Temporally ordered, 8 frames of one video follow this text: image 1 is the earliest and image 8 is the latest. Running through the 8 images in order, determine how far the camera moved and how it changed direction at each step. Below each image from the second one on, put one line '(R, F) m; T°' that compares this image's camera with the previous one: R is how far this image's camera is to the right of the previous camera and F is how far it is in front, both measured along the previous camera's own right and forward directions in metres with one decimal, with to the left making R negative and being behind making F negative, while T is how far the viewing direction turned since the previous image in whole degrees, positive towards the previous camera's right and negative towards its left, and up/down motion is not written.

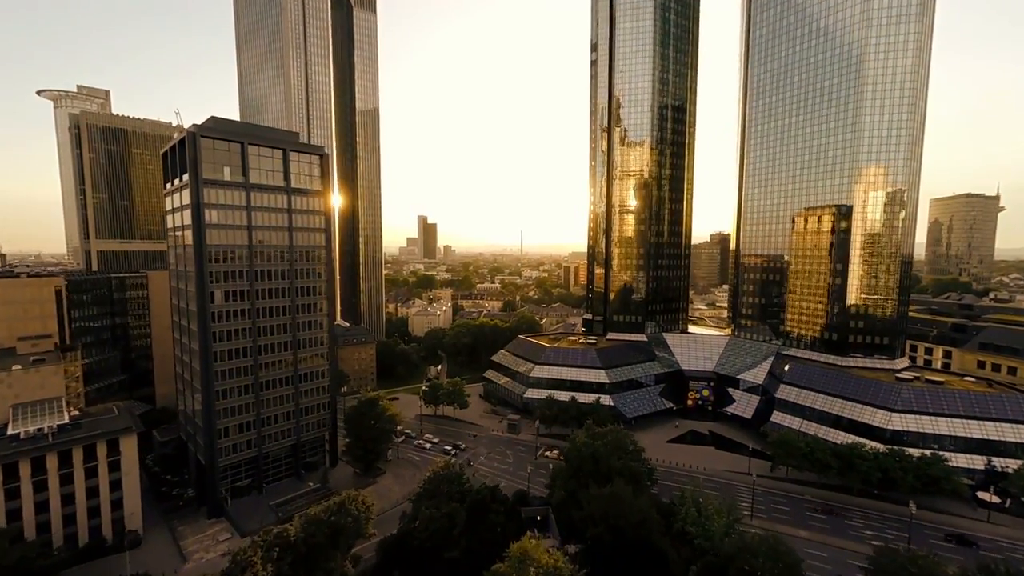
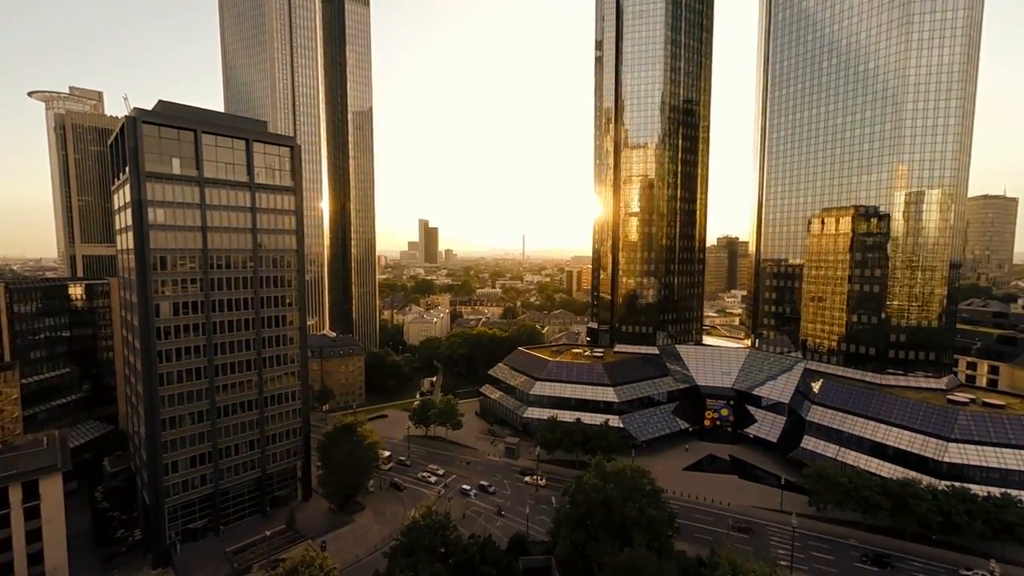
(+0.9, +10.2) m; 0°
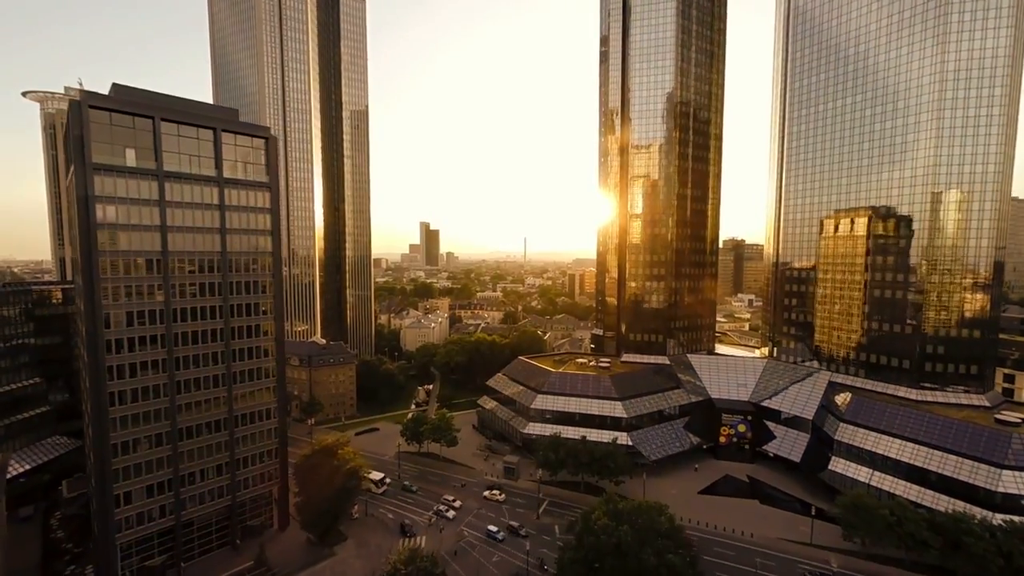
(+0.4, +7.3) m; 0°
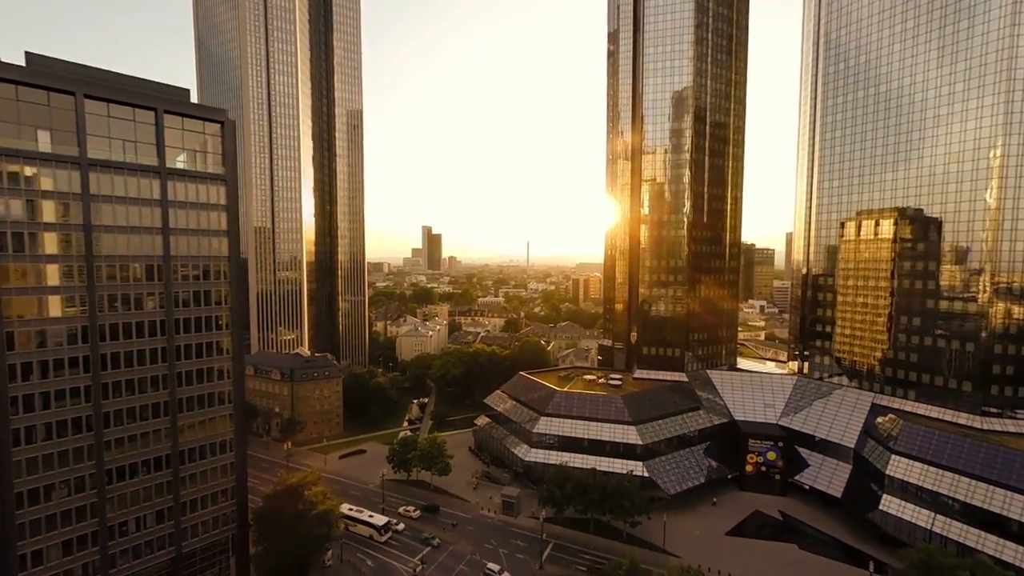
(+0.6, +10.1) m; 0°
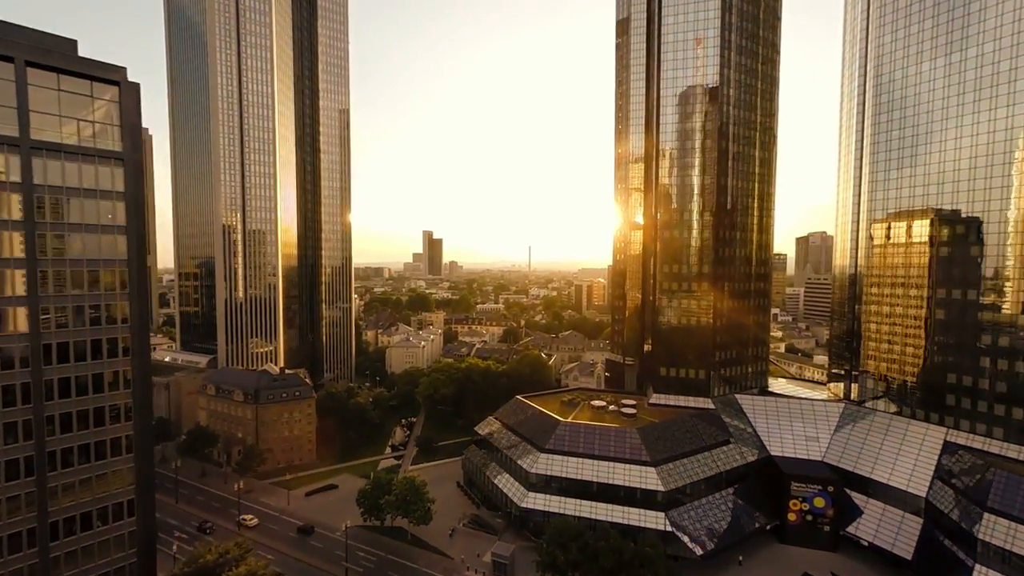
(+1.3, +13.7) m; 0°
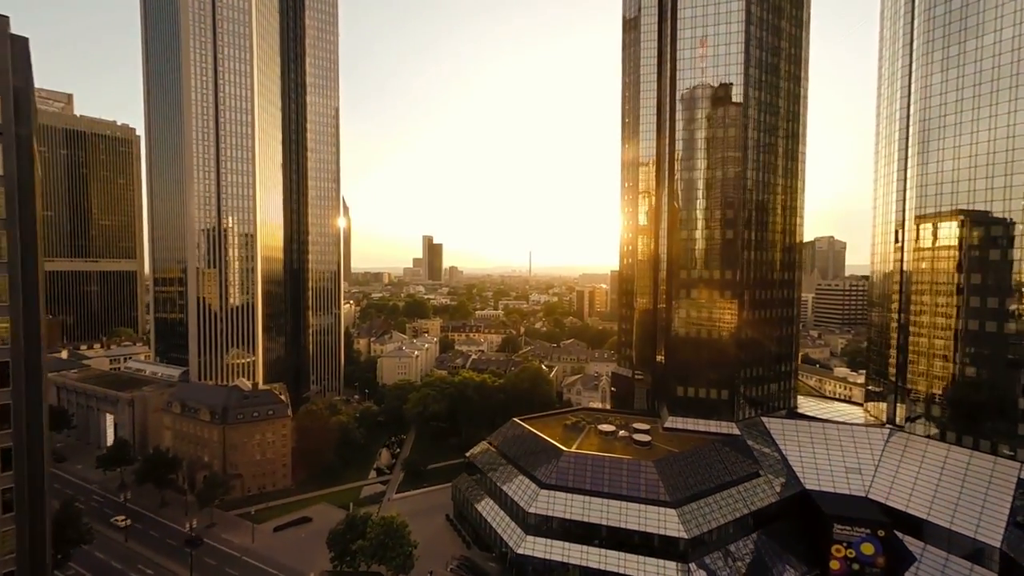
(+0.8, +9.6) m; 0°
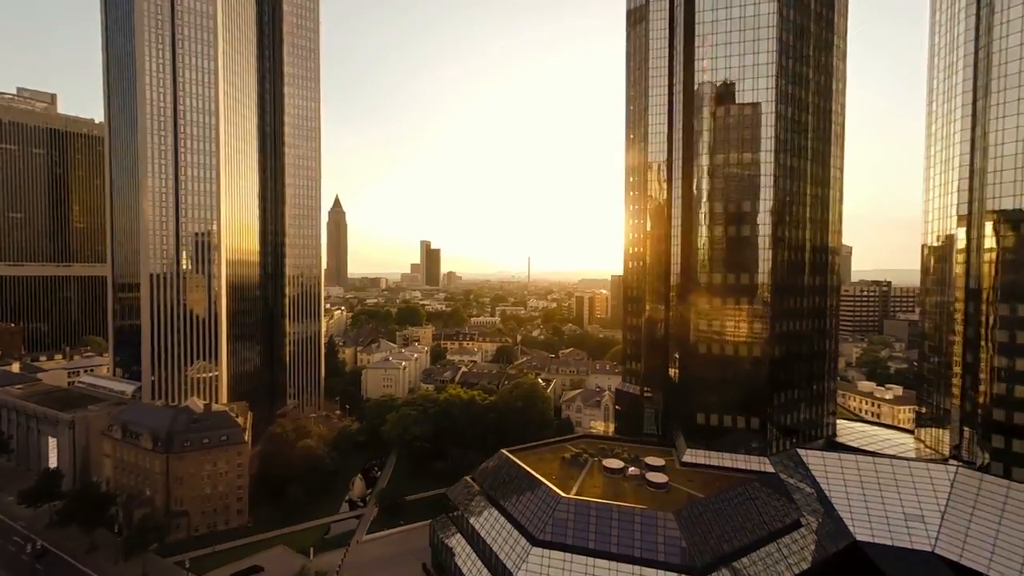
(+1.6, +11.5) m; 0°
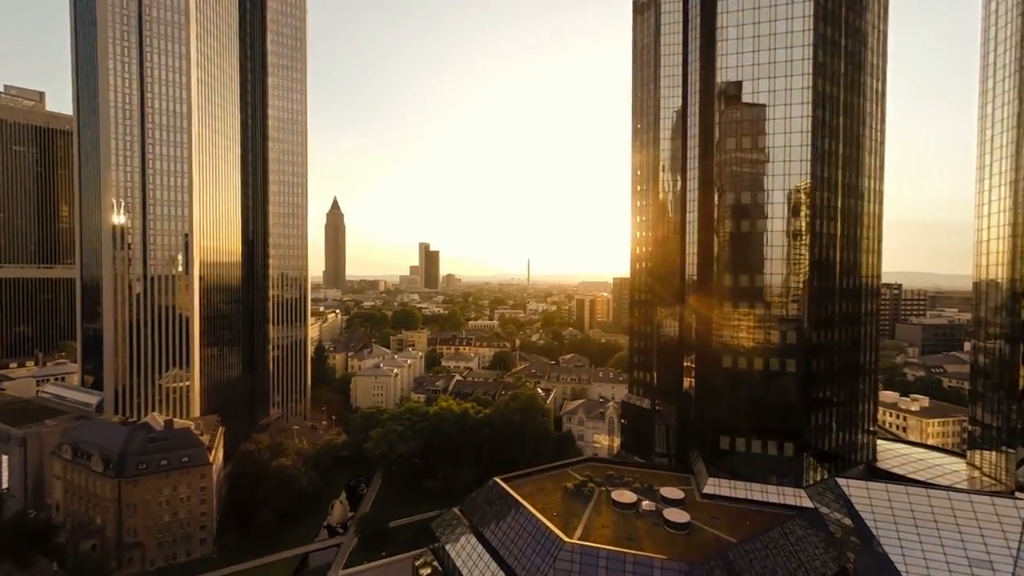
(+0.7, +8.1) m; 0°
